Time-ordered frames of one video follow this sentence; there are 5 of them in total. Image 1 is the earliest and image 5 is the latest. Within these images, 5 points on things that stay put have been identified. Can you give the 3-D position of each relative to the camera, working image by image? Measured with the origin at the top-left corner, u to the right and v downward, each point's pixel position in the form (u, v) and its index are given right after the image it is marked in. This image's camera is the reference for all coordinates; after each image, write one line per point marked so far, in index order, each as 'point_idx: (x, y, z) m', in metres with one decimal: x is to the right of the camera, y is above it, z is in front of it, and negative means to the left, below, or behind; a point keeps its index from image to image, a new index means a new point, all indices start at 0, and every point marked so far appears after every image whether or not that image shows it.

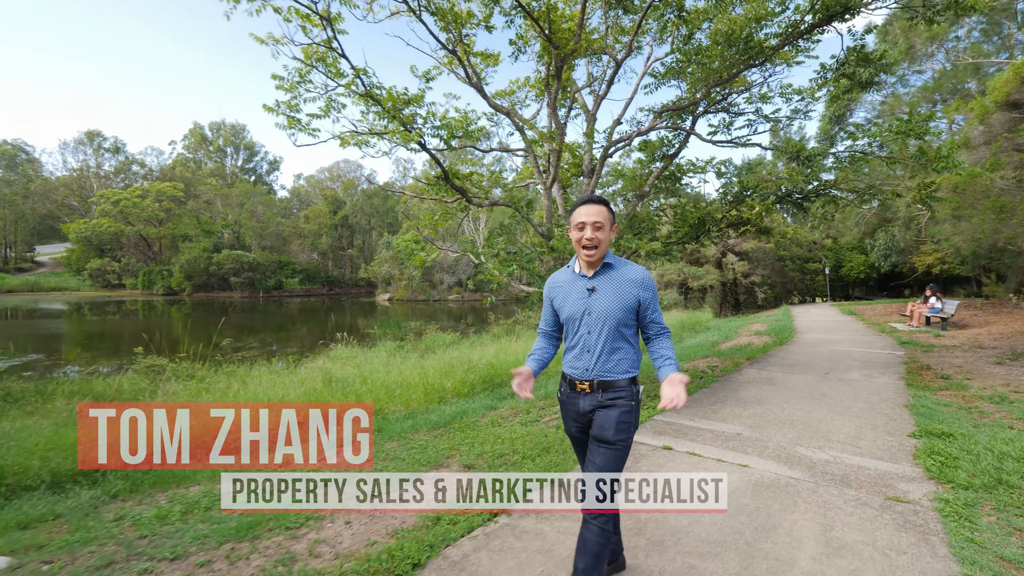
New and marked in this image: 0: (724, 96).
0: (+3.2, +2.9, +6.5) m
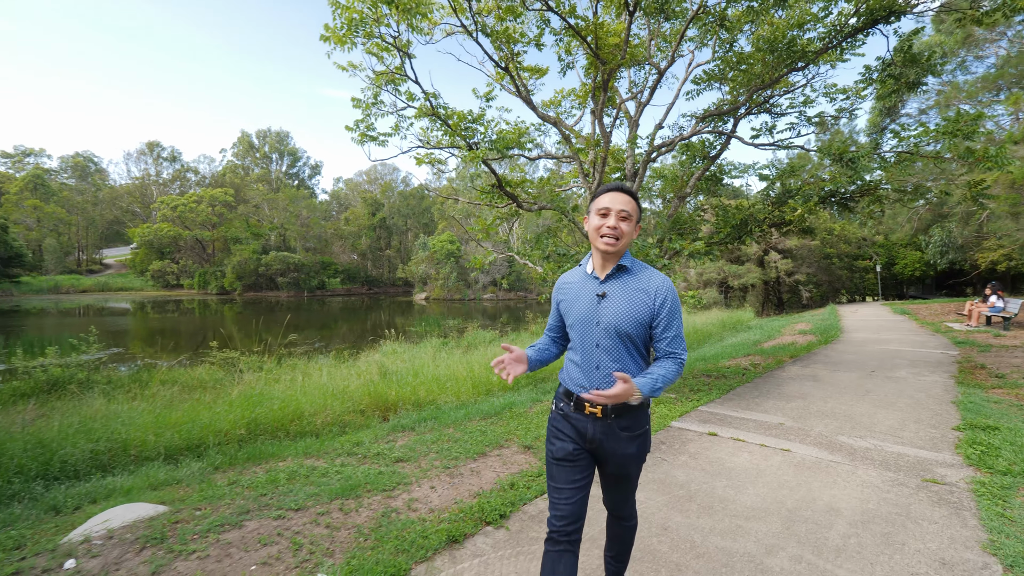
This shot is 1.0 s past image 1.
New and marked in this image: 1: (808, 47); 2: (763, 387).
0: (+3.9, +2.9, +6.6) m
1: (+4.1, +3.3, +6.0) m
2: (+3.3, -1.3, +5.6) m
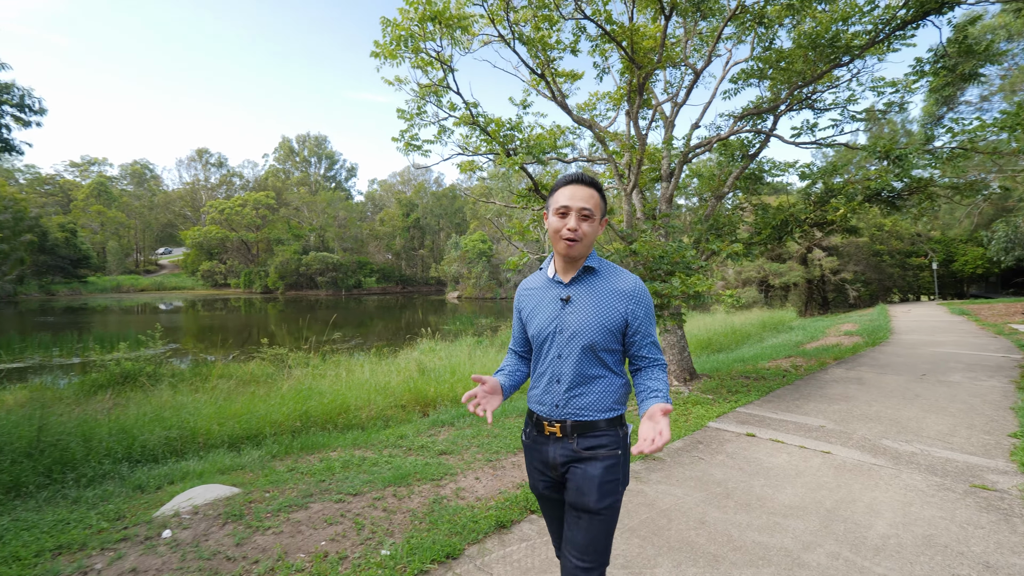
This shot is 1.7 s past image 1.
0: (+4.4, +2.9, +6.5) m
1: (+4.6, +3.3, +5.8) m
2: (+3.7, -1.3, +5.6) m
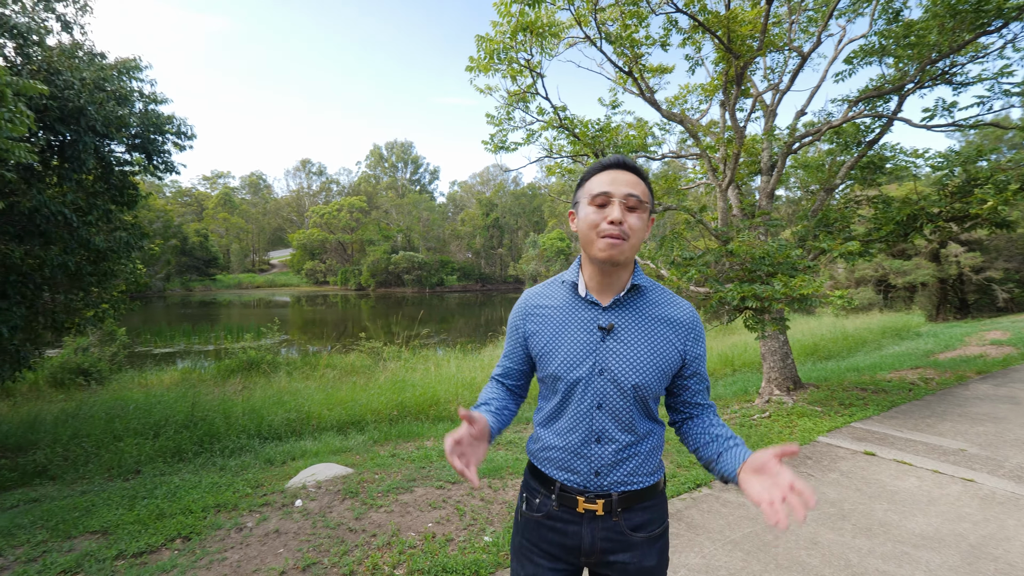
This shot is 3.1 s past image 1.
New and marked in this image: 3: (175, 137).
0: (+5.6, +2.9, +5.7) m
1: (+5.7, +3.3, +5.0) m
2: (+4.8, -1.3, +4.9) m
3: (-4.7, +2.1, +6.1) m
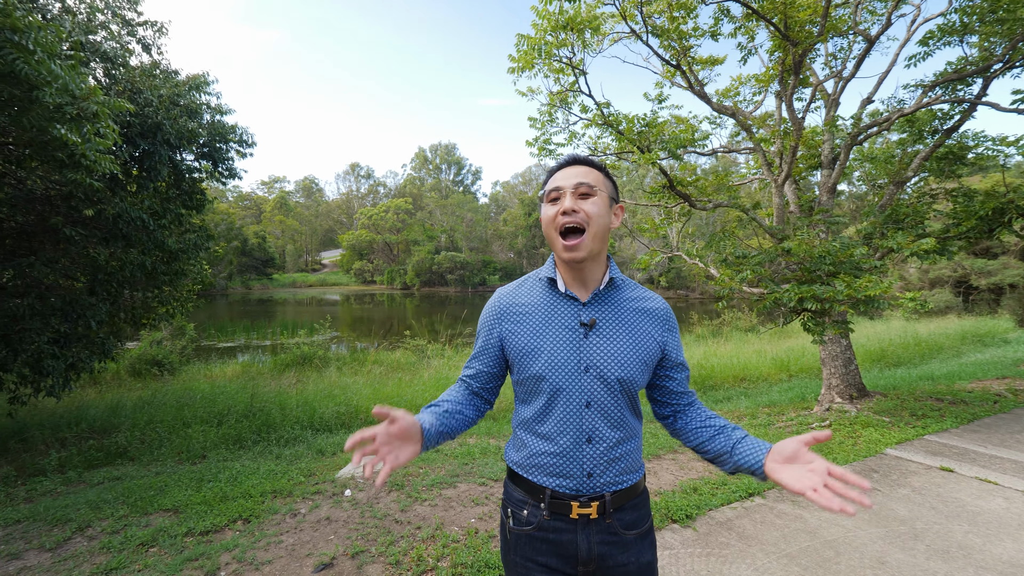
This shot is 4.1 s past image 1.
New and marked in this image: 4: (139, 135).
0: (+6.2, +2.8, +5.1) m
1: (+6.1, +3.2, +4.4) m
2: (+5.2, -1.3, +4.4) m
3: (-4.1, +2.2, +6.5) m
4: (-4.5, +1.9, +5.3) m
